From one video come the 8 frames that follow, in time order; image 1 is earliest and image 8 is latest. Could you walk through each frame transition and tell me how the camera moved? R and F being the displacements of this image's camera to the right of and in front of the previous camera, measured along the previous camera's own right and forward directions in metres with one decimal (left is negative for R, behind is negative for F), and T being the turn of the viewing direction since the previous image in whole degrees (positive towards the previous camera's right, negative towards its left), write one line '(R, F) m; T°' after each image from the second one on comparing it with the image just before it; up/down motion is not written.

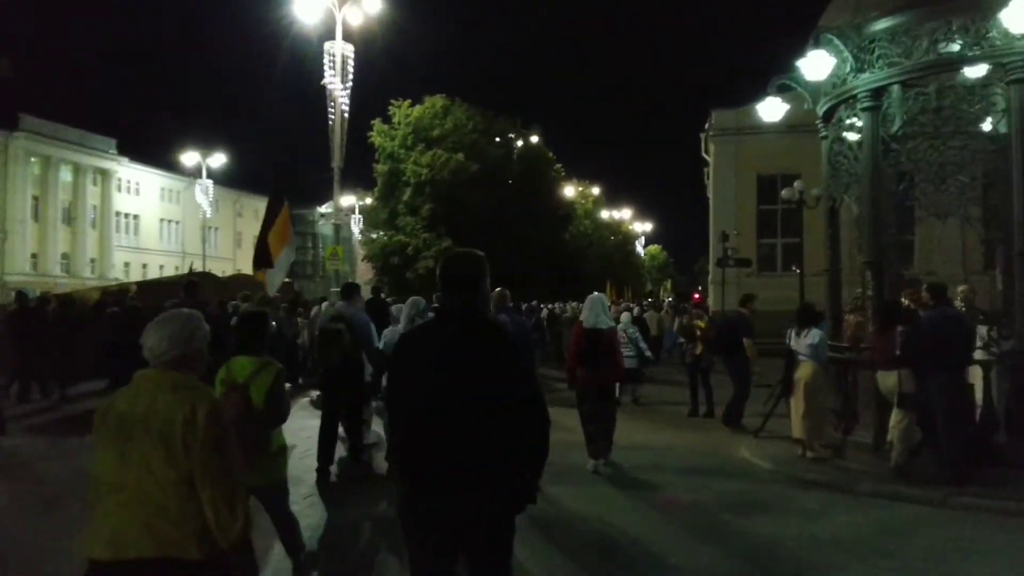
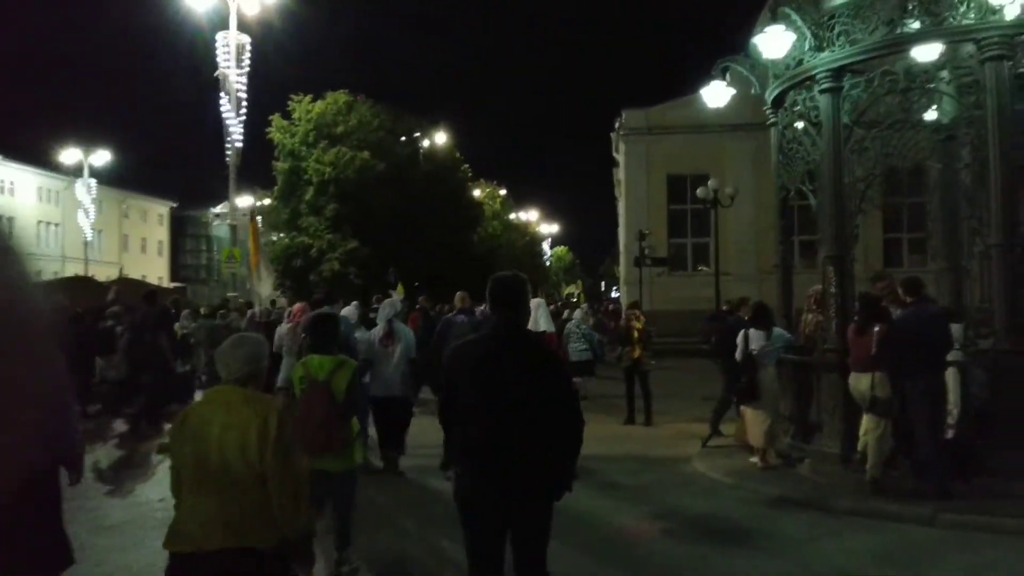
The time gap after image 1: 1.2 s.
(-0.3, +1.5) m; +7°
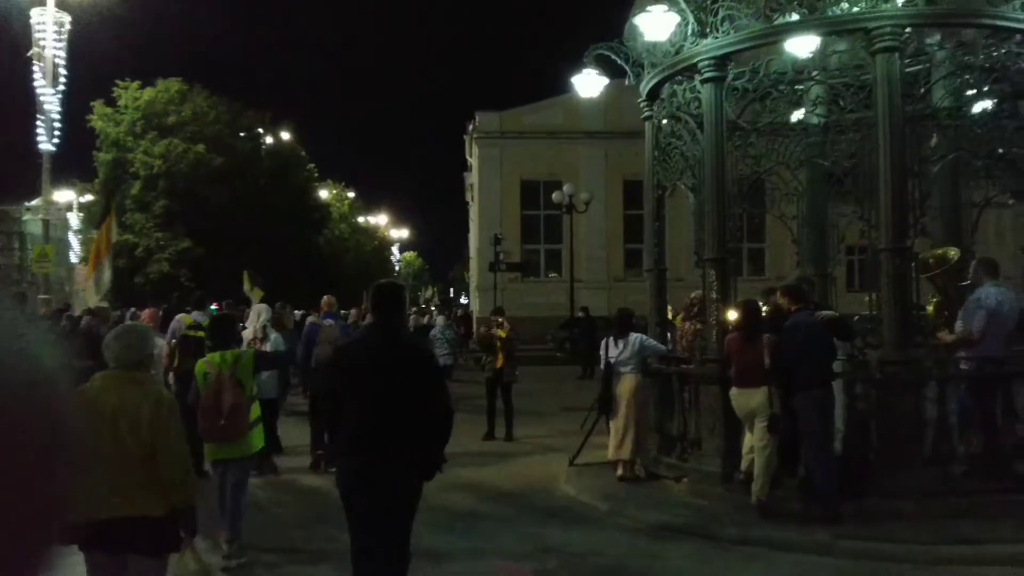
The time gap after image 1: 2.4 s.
(0.0, +1.5) m; +10°
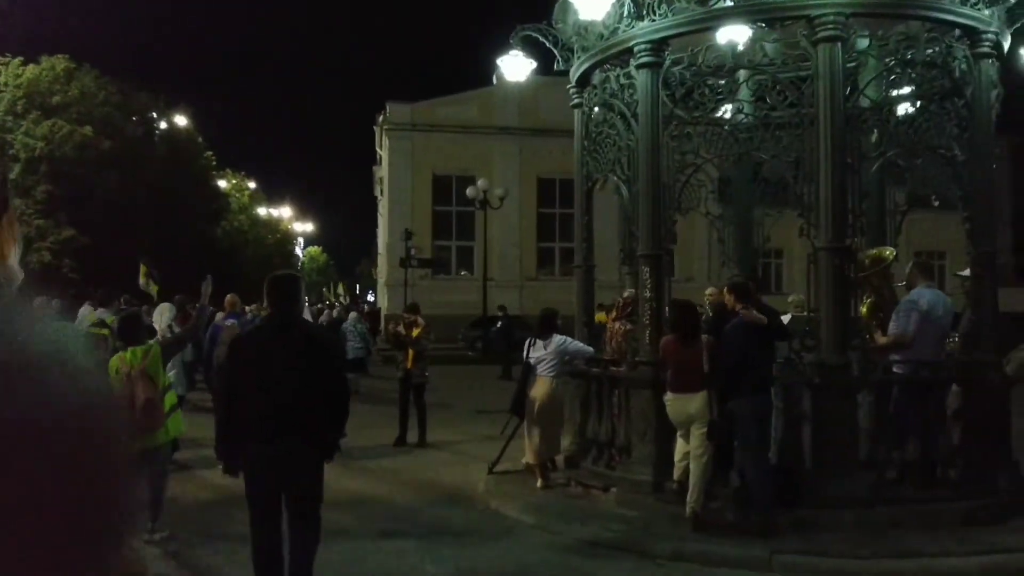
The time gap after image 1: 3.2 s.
(-0.1, +0.8) m; +6°
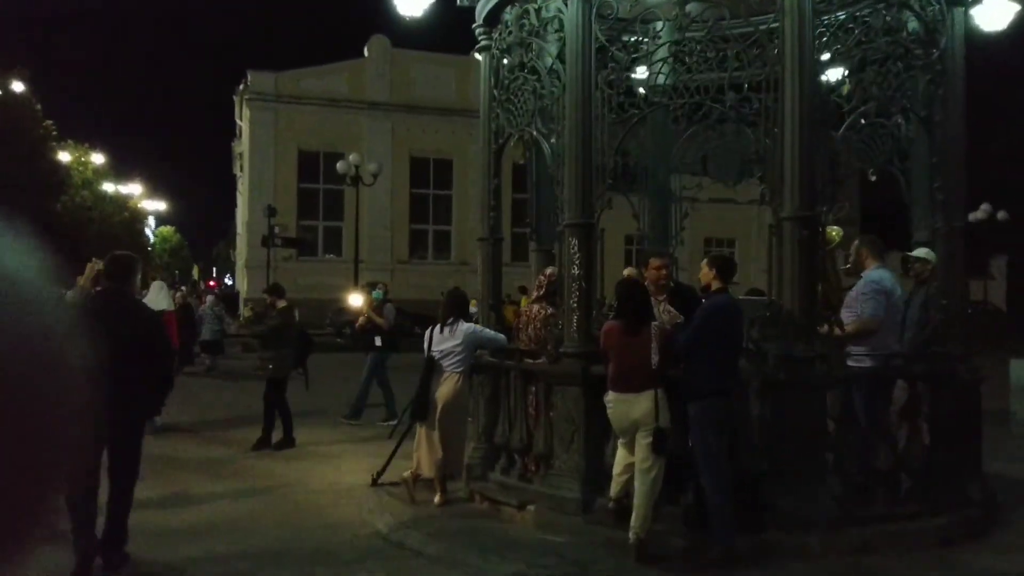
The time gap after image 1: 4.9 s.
(-0.3, +1.9) m; +9°
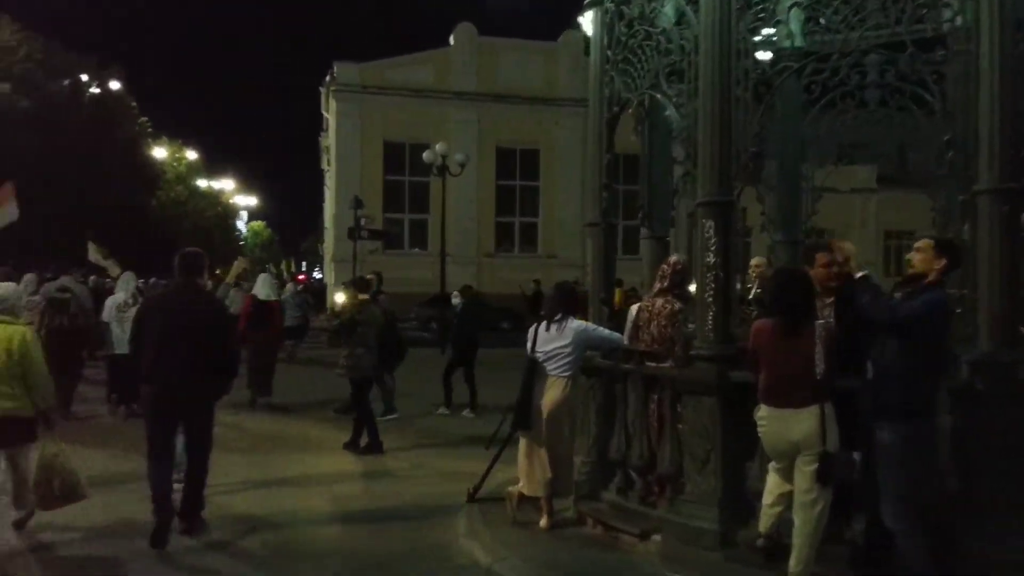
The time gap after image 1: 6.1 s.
(-0.3, +1.2) m; -6°
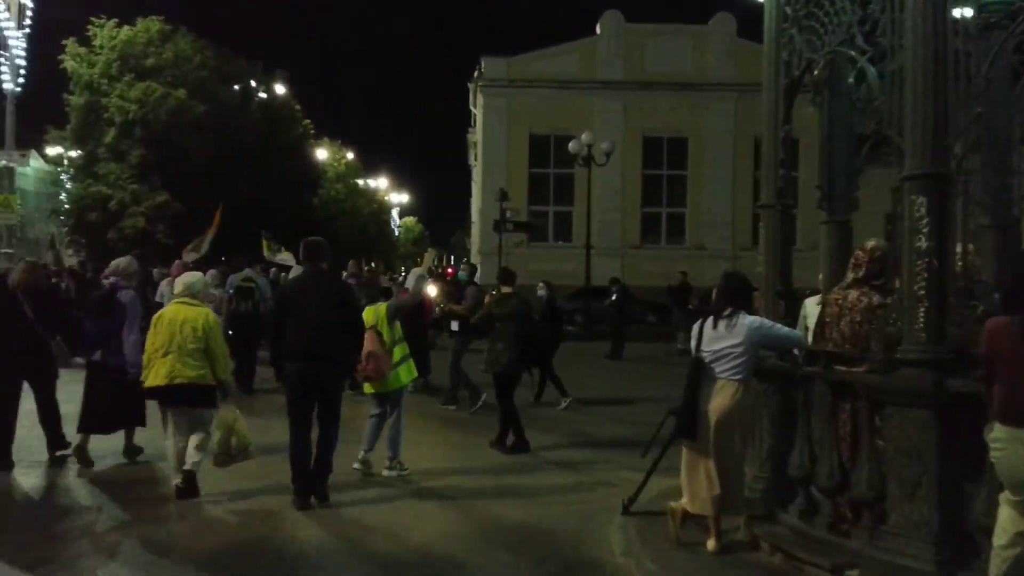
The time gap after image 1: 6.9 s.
(-0.2, +0.8) m; -10°
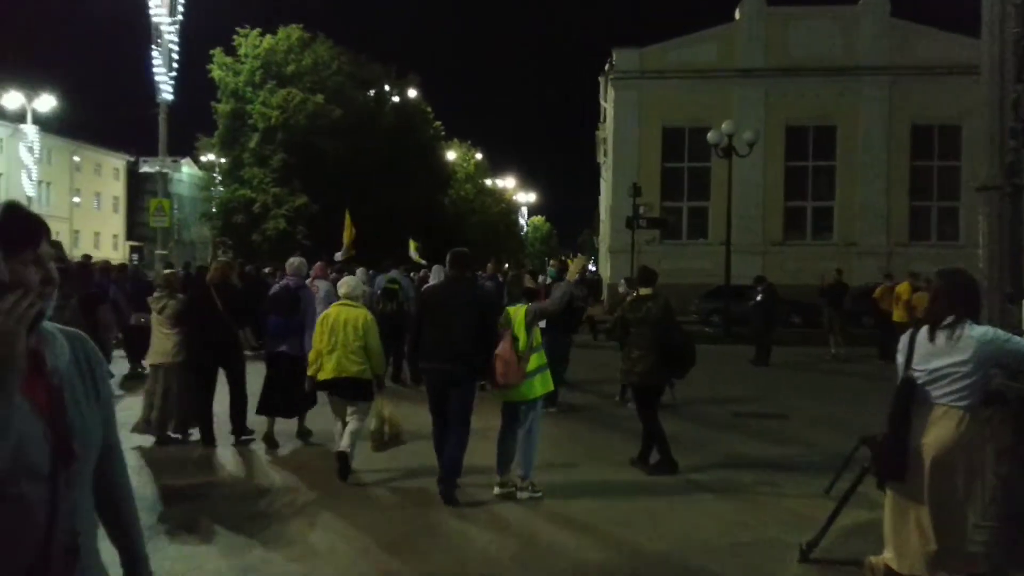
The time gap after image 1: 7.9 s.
(-0.2, +1.0) m; -9°
